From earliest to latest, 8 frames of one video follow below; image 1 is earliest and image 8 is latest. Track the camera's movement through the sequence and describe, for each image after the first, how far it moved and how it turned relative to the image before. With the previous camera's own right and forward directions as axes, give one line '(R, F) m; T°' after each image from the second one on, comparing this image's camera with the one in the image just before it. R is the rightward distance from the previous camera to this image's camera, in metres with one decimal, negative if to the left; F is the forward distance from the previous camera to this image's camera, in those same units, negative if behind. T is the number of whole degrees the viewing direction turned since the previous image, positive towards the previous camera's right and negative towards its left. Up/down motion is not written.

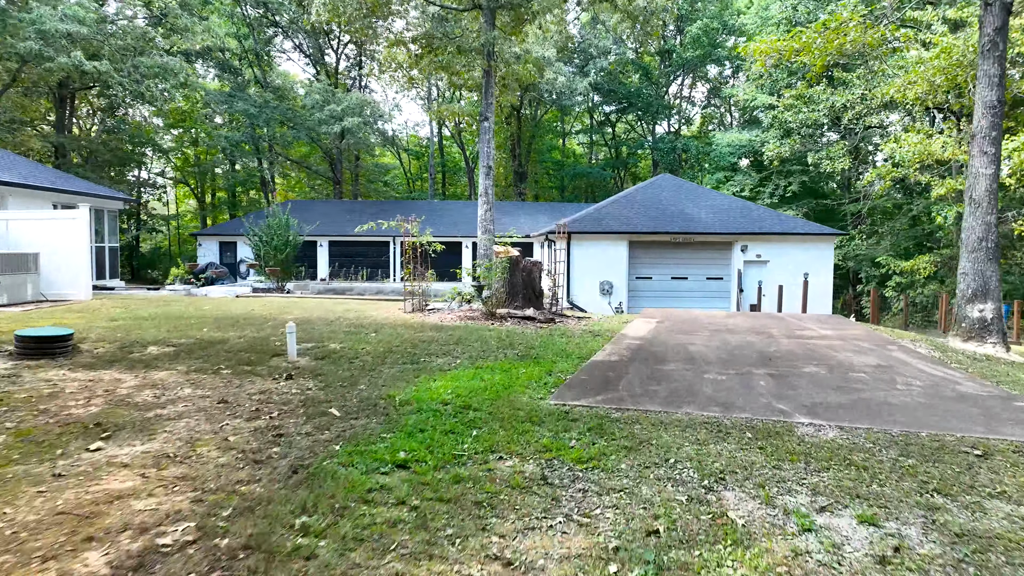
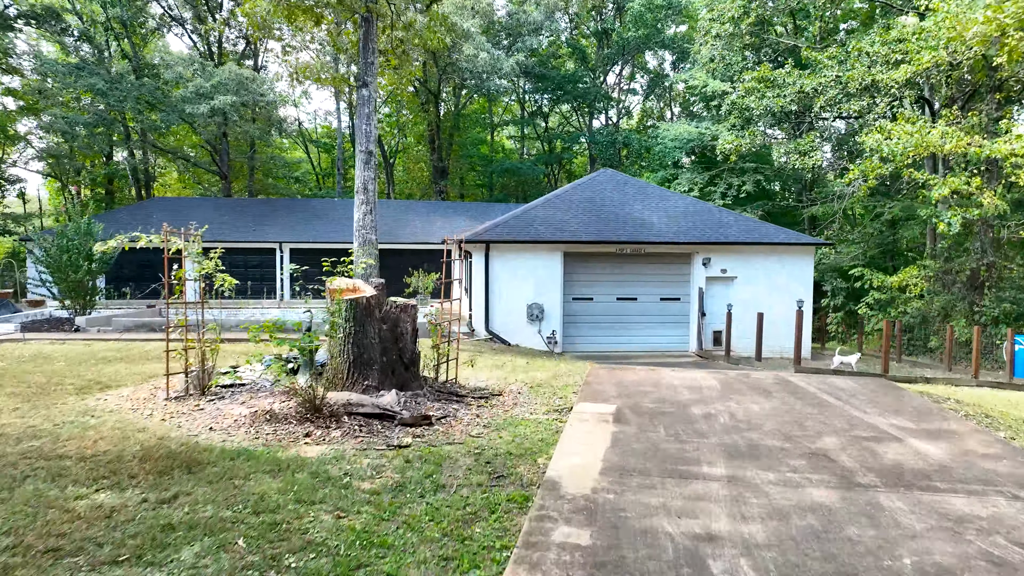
(+0.6, +4.0) m; +5°
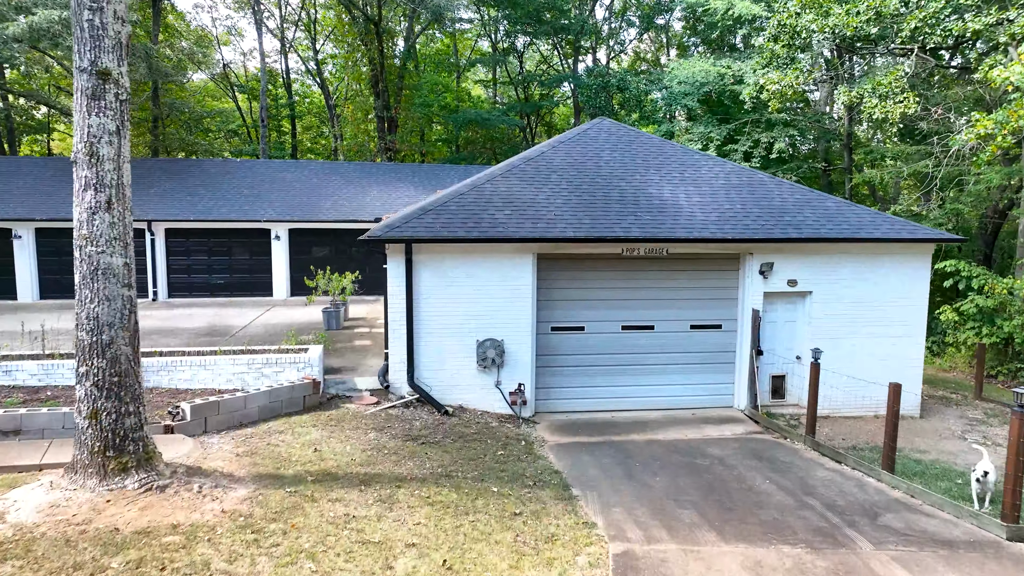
(+0.5, +5.4) m; +2°
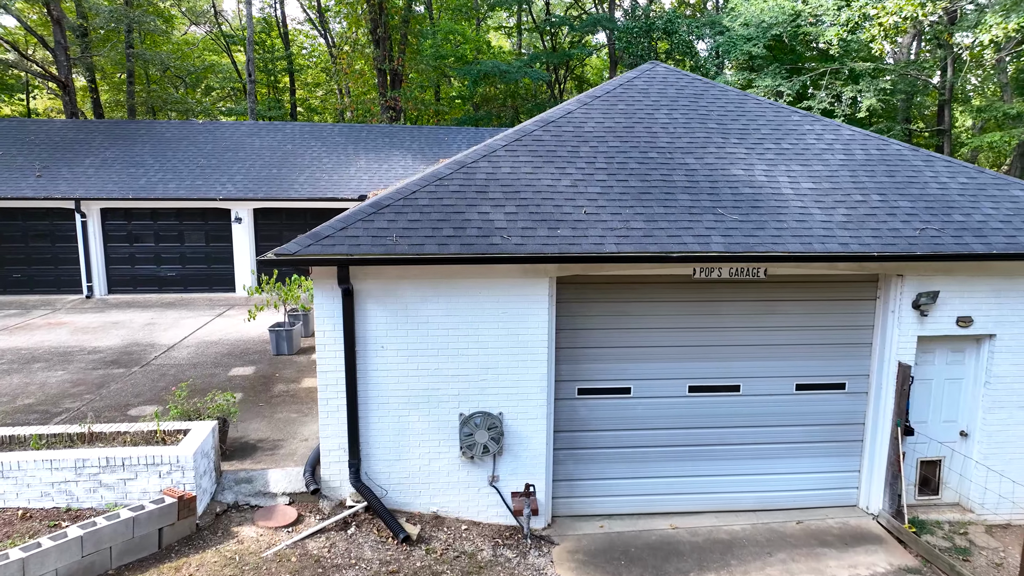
(+0.2, +3.2) m; -2°
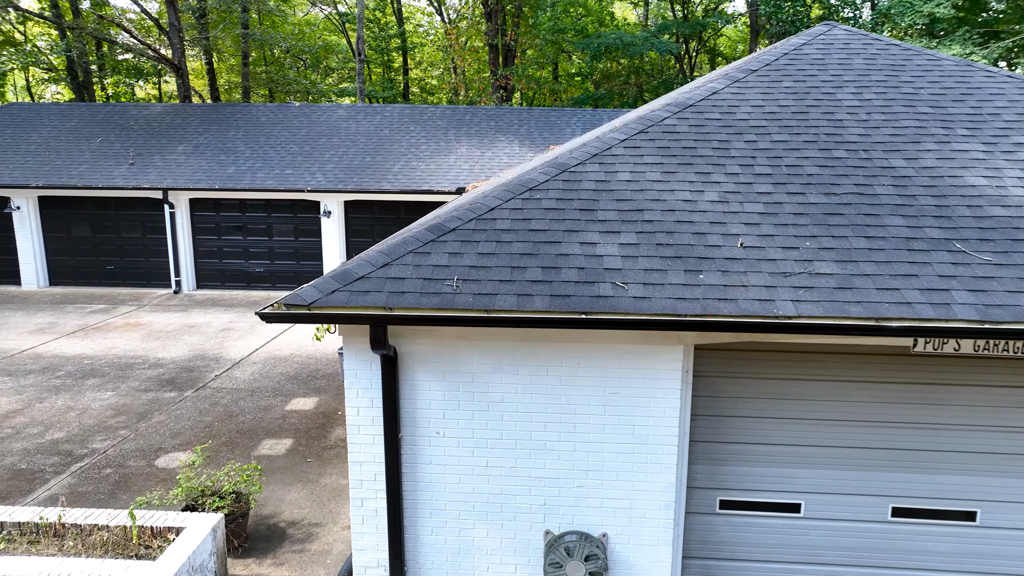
(0.0, +1.7) m; -9°
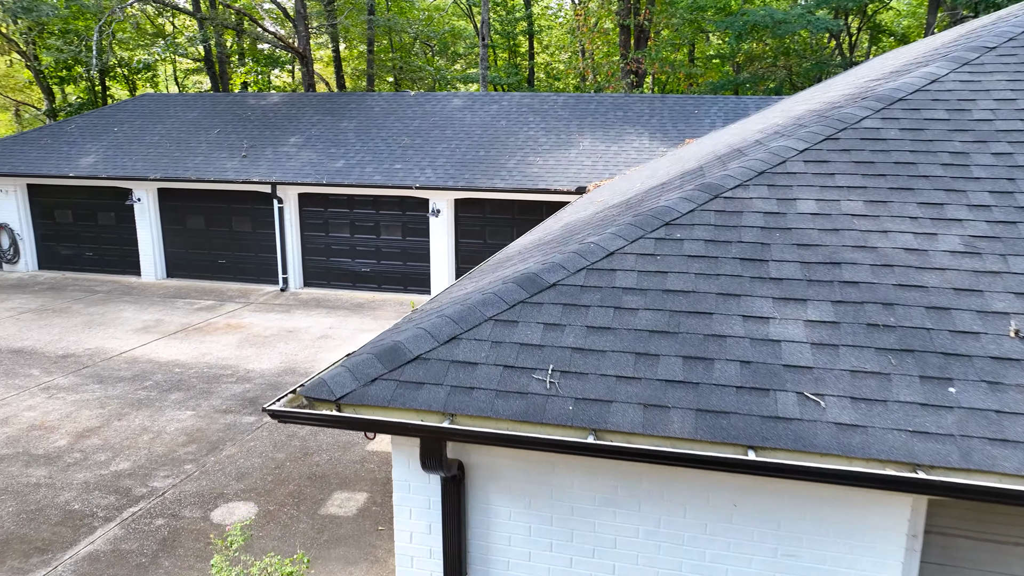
(0.0, +1.2) m; -10°
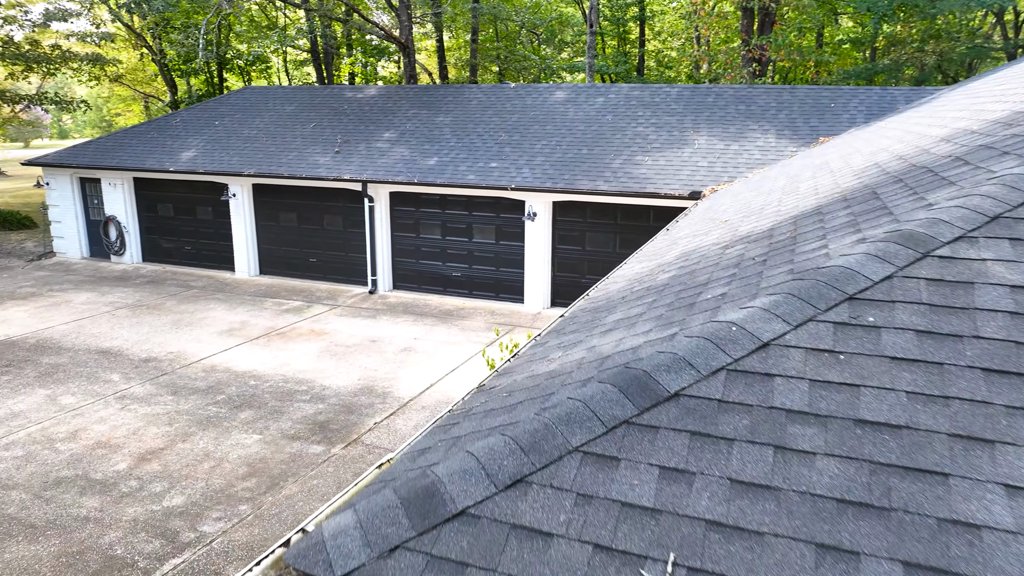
(0.0, +0.9) m; -8°
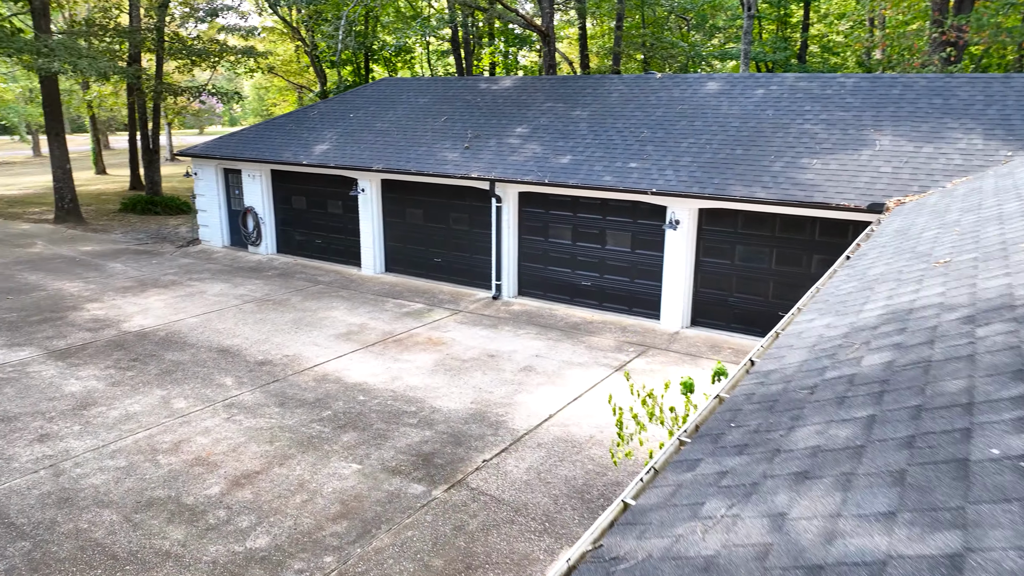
(0.0, +0.9) m; -11°
